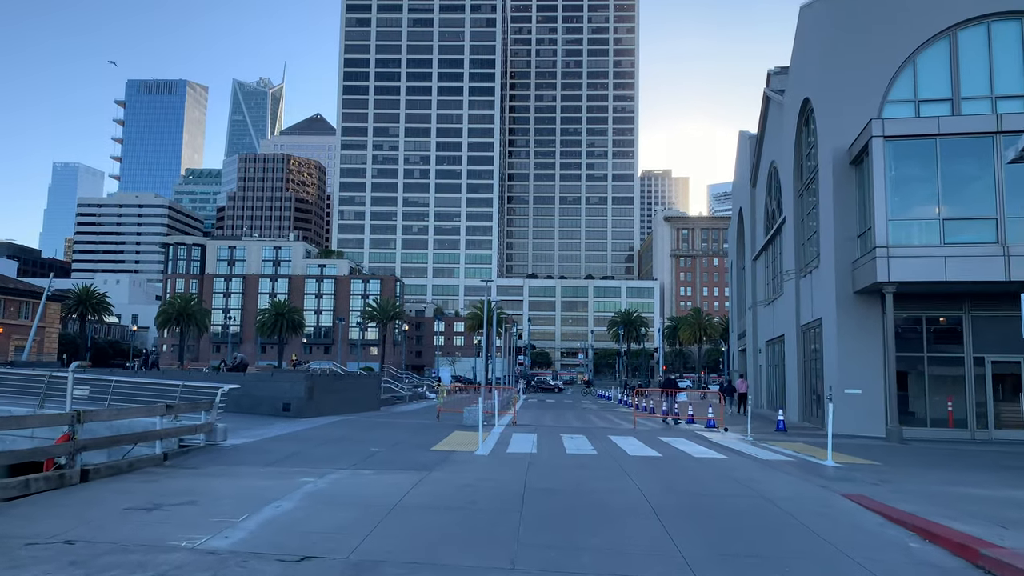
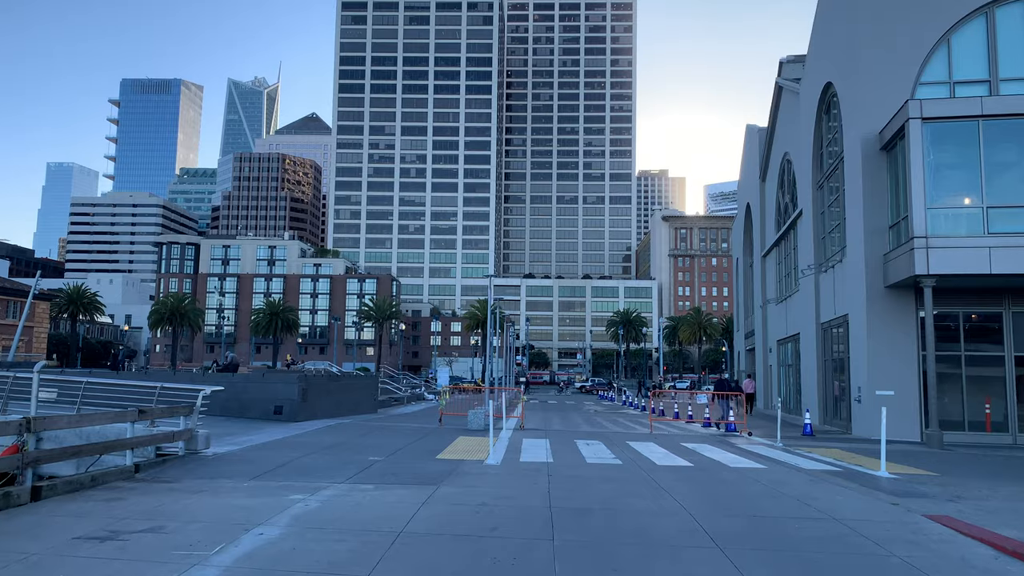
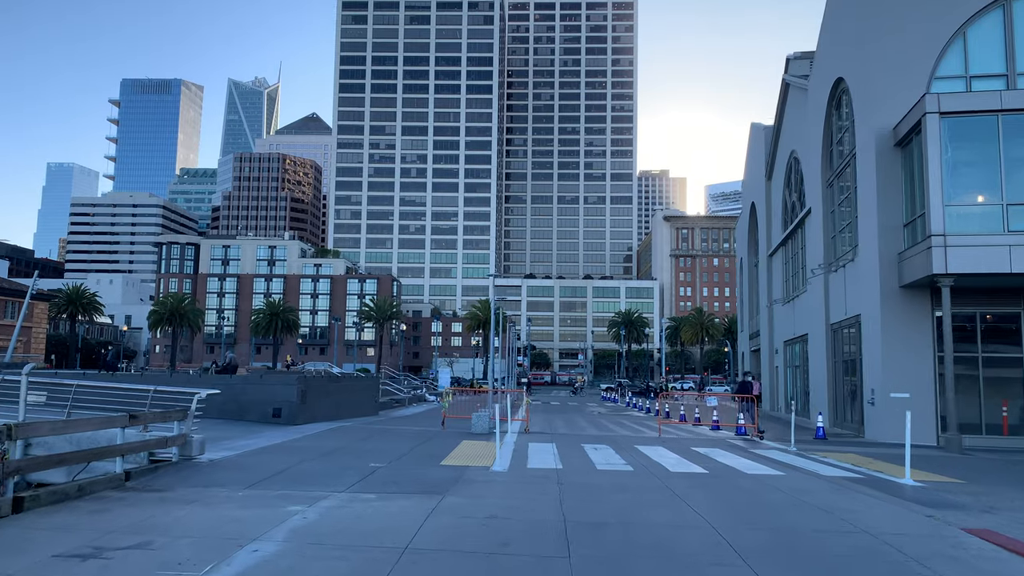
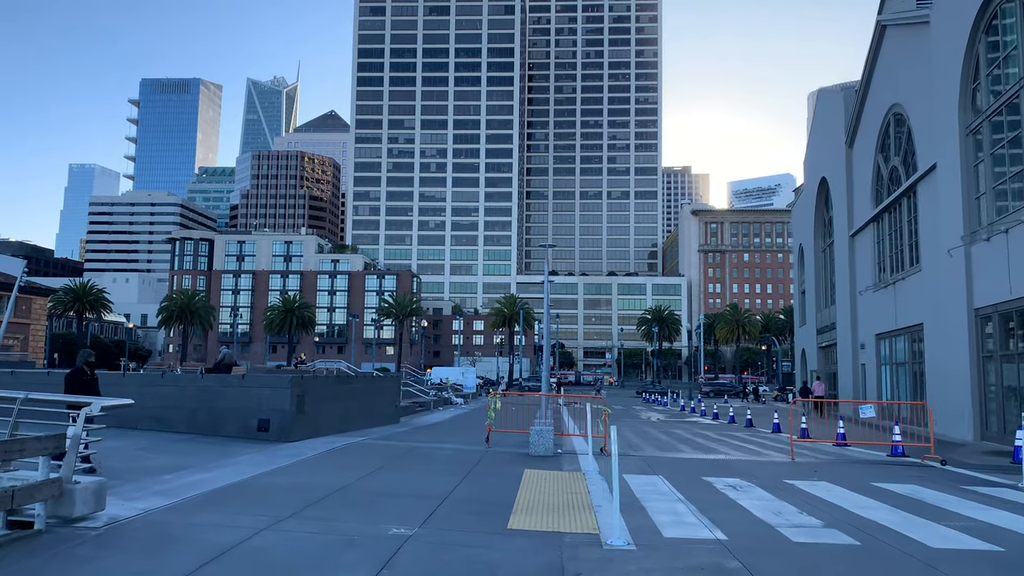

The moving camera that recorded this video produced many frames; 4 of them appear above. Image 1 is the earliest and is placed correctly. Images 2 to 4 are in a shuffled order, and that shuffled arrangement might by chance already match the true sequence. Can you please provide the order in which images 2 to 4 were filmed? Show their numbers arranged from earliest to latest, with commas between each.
2, 3, 4
